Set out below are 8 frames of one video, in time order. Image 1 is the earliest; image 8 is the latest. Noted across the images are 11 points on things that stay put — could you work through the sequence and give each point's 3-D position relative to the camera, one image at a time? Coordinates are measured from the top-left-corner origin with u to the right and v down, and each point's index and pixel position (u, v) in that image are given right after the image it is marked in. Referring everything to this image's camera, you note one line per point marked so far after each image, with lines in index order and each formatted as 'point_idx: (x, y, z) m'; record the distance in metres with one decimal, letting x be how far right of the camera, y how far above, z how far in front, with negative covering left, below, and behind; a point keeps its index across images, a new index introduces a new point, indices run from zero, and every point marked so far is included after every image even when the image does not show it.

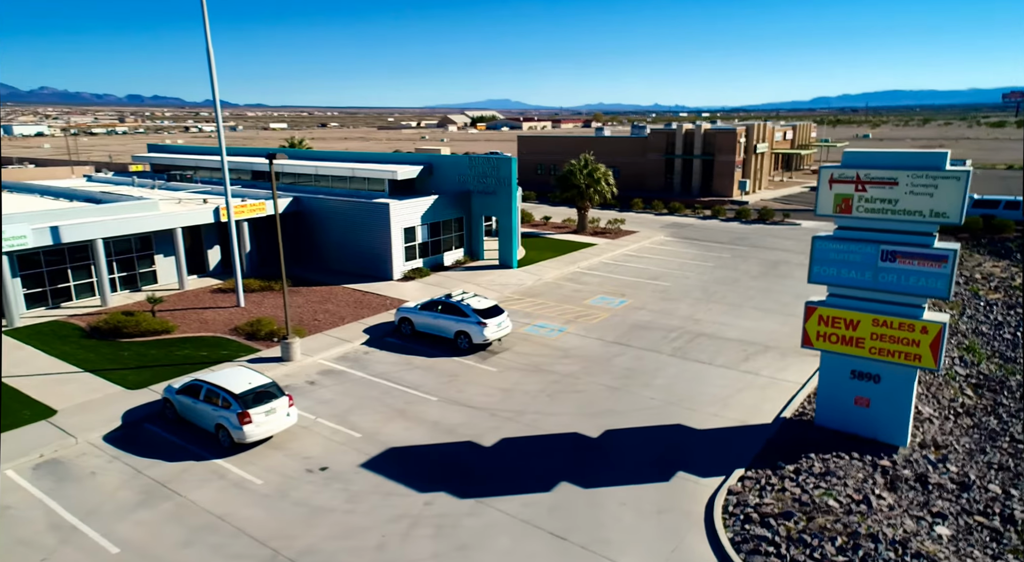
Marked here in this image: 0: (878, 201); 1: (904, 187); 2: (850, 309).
0: (+8.1, +1.8, +15.0) m
1: (+8.4, +2.0, +14.6) m
2: (+7.9, -0.7, +15.8) m
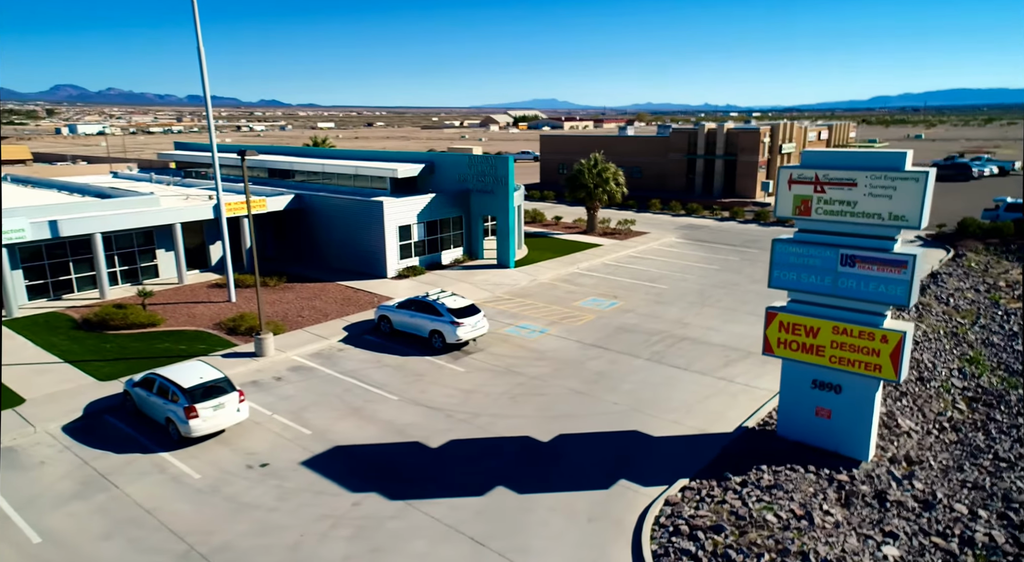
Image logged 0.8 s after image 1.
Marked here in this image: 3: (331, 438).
0: (+6.8, +1.6, +14.3) m
1: (+7.1, +1.9, +13.9) m
2: (+6.6, -0.8, +15.1) m
3: (-4.3, -3.7, +16.1) m
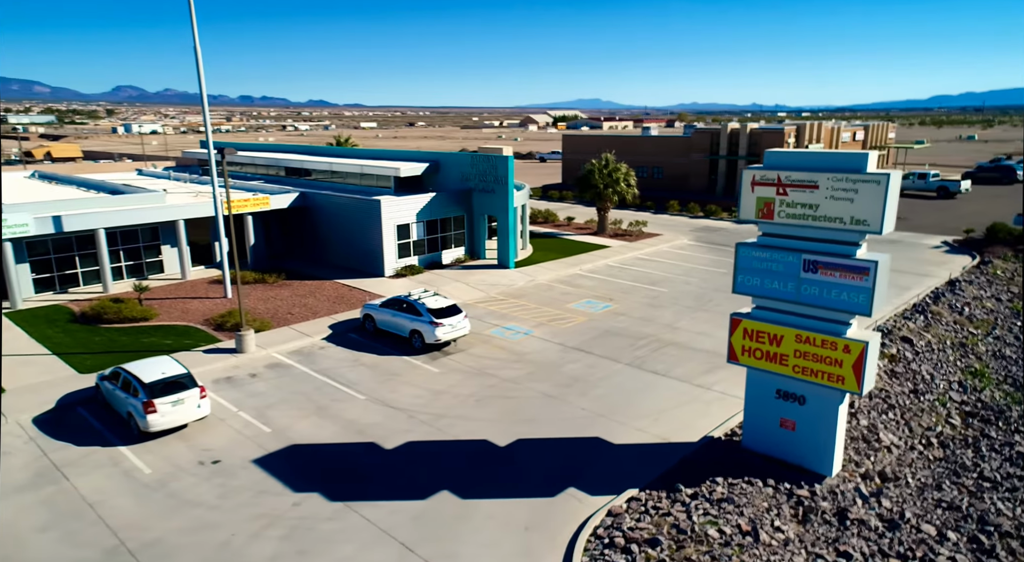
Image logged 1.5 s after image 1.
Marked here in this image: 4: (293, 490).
0: (+5.8, +1.5, +13.7) m
1: (+6.1, +1.8, +13.2) m
2: (+5.6, -0.9, +14.5) m
3: (-5.3, -3.7, +16.1) m
4: (-4.4, -4.2, +13.7) m
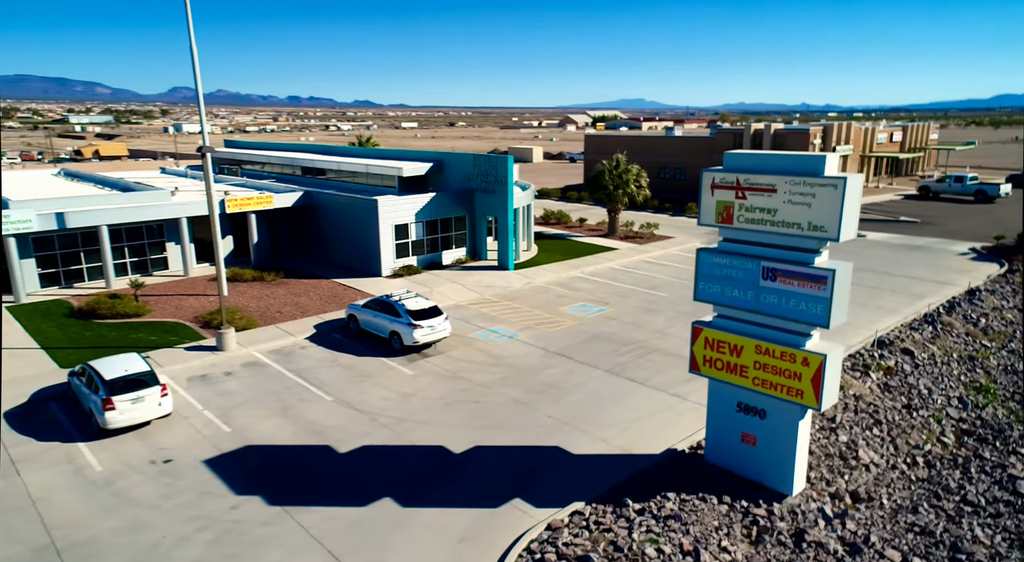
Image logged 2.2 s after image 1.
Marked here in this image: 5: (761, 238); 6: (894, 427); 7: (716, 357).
0: (+4.7, +1.3, +13.0) m
1: (+5.0, +1.6, +12.5) m
2: (+4.5, -1.1, +13.9) m
3: (-6.3, -3.7, +16.1) m
4: (-5.6, -4.3, +13.6) m
5: (+4.8, +0.8, +13.2) m
6: (+10.0, -3.8, +17.8) m
7: (+4.3, -1.6, +14.2) m
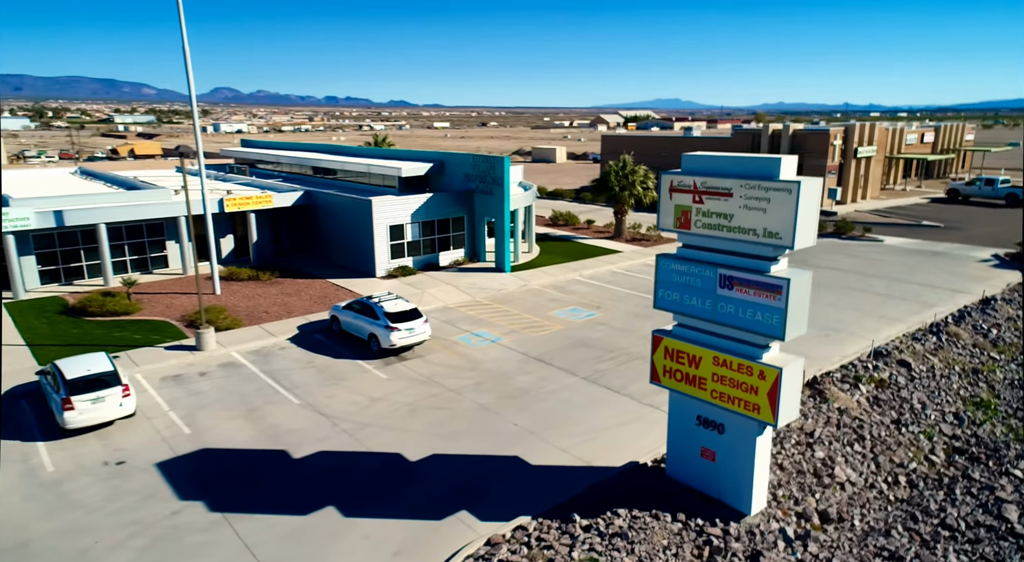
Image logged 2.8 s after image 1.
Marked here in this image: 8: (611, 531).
0: (+3.7, +1.2, +12.4) m
1: (+4.0, +1.4, +11.9) m
2: (+3.5, -1.2, +13.2) m
3: (-7.2, -3.7, +15.9) m
4: (-6.6, -4.3, +13.5) m
5: (+3.8, +0.7, +12.5) m
6: (+9.1, -4.0, +16.9) m
7: (+3.3, -1.7, +13.6) m
8: (+1.8, -4.5, +12.3) m
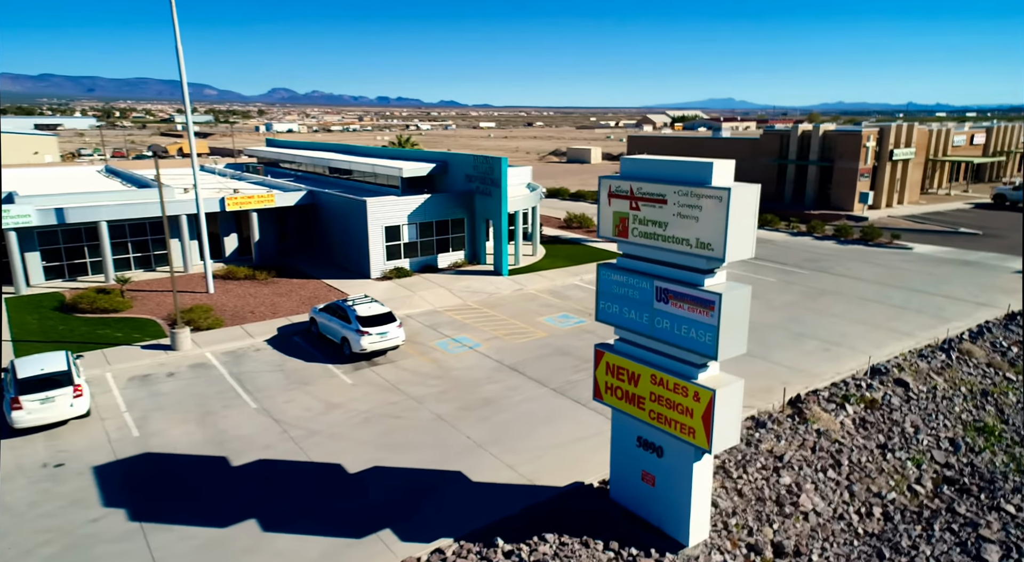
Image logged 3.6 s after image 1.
0: (+2.4, +1.0, +11.5) m
1: (+2.6, +1.2, +11.0) m
2: (+2.2, -1.4, +12.4) m
3: (-8.4, -3.8, +15.8) m
4: (-7.9, -4.3, +13.3) m
5: (+2.5, +0.5, +11.7) m
6: (+8.0, -4.4, +15.7) m
7: (+2.0, -2.0, +12.7) m
8: (+0.4, -4.7, +11.6) m
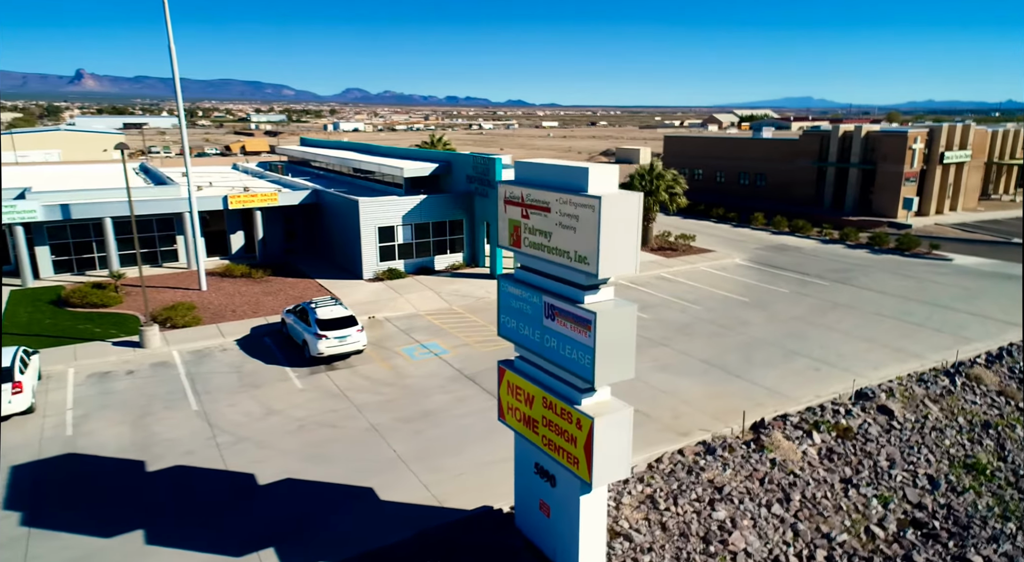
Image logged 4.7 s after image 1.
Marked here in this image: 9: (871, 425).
0: (+0.4, +0.7, +10.5) m
1: (+0.6, +1.0, +10.1) m
2: (+0.3, -1.7, +11.4) m
3: (-10.0, -3.7, +15.7) m
4: (-9.8, -4.3, +13.2) m
5: (+0.5, +0.2, +10.7) m
6: (+6.3, -4.7, +14.3) m
7: (+0.1, -2.2, +11.8) m
8: (-1.7, -4.9, +10.8) m
9: (+9.1, -3.6, +17.1) m
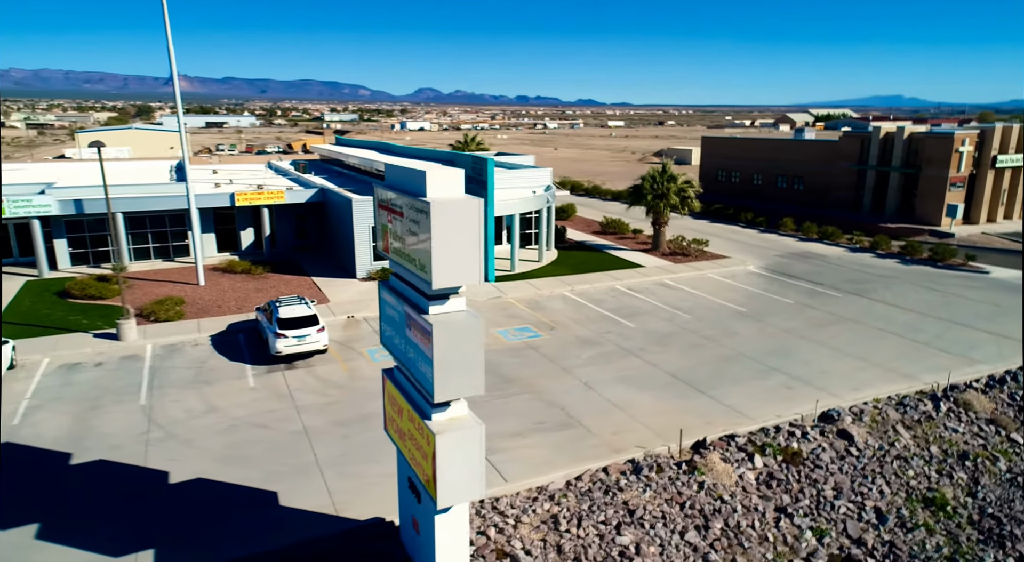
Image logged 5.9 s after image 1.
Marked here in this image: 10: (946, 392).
0: (-1.7, +0.6, +10.2) m
1: (-1.5, +0.8, +9.6) m
2: (-1.8, -1.8, +11.1) m
3: (-11.8, -3.6, +16.3) m
4: (-11.8, -4.2, +13.7) m
5: (-1.6, +0.1, +10.3) m
6: (+4.3, -5.0, +13.3) m
7: (-2.0, -2.3, +11.5) m
8: (-3.9, -5.0, +10.6) m
9: (+7.5, -3.9, +15.9) m
10: (+12.7, -3.1, +19.6) m
